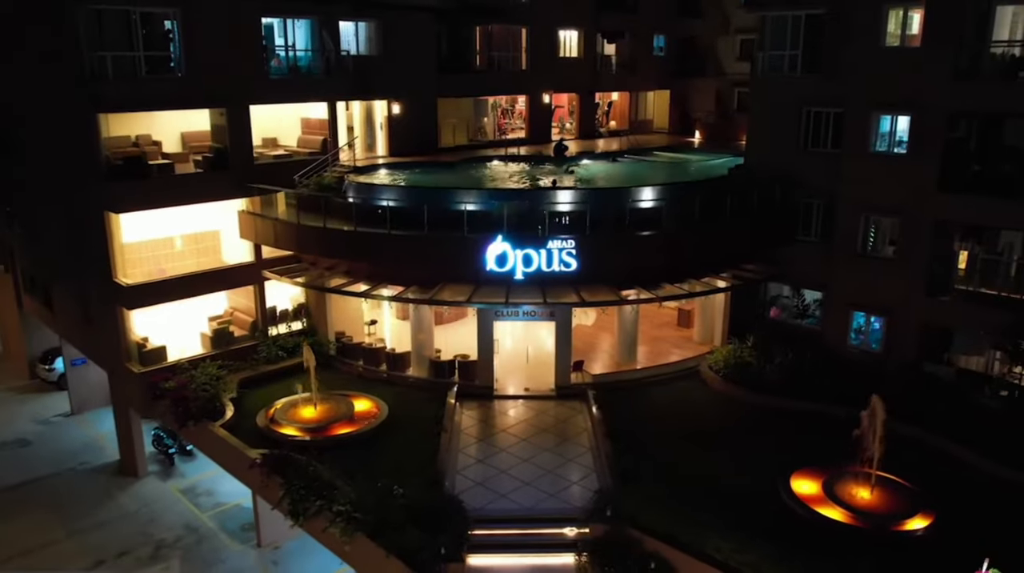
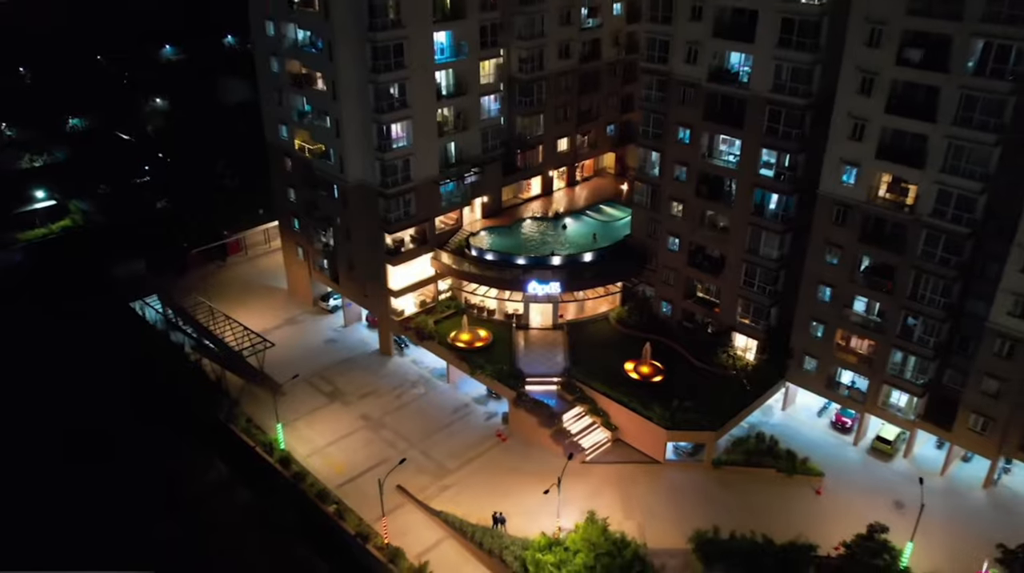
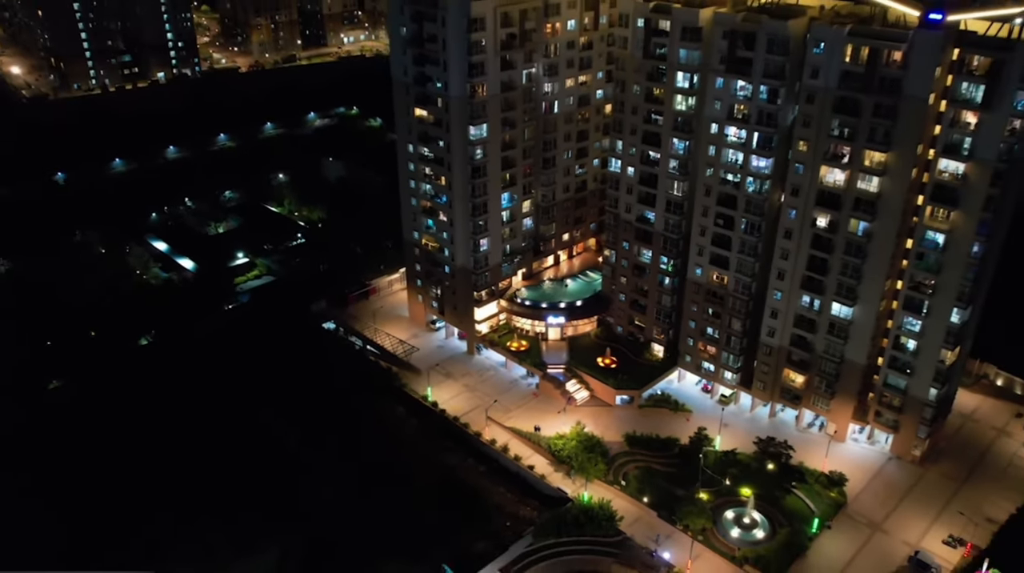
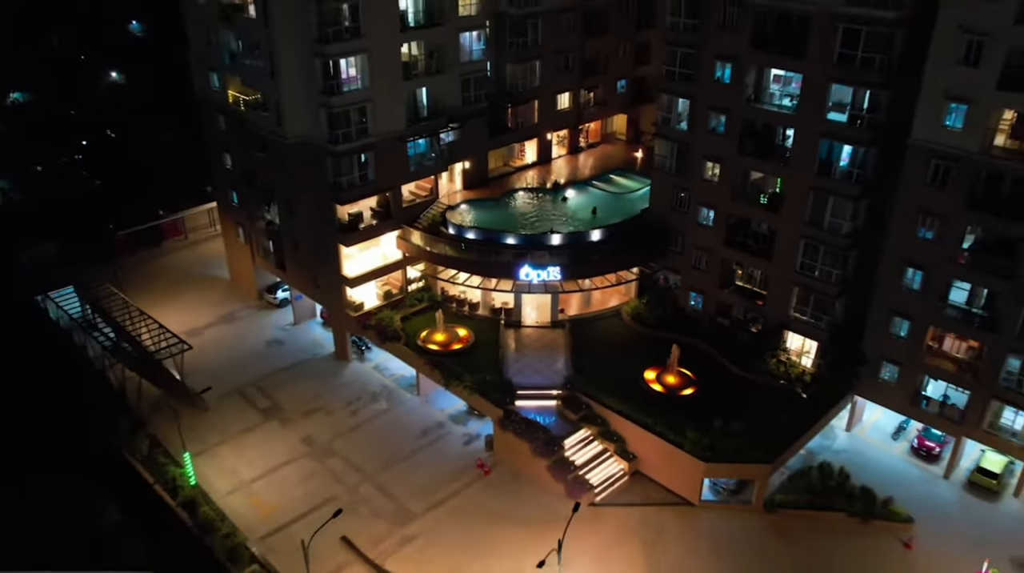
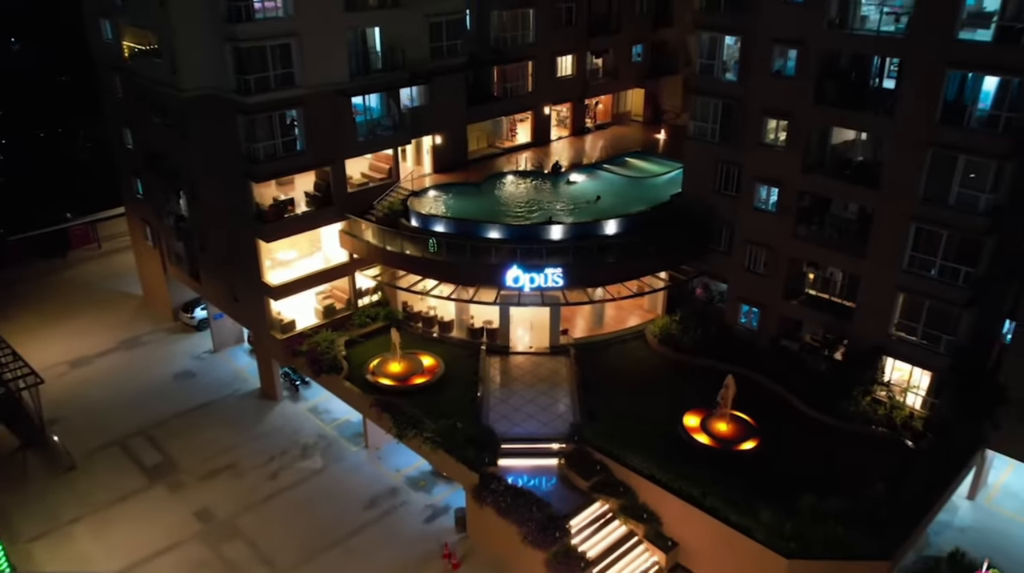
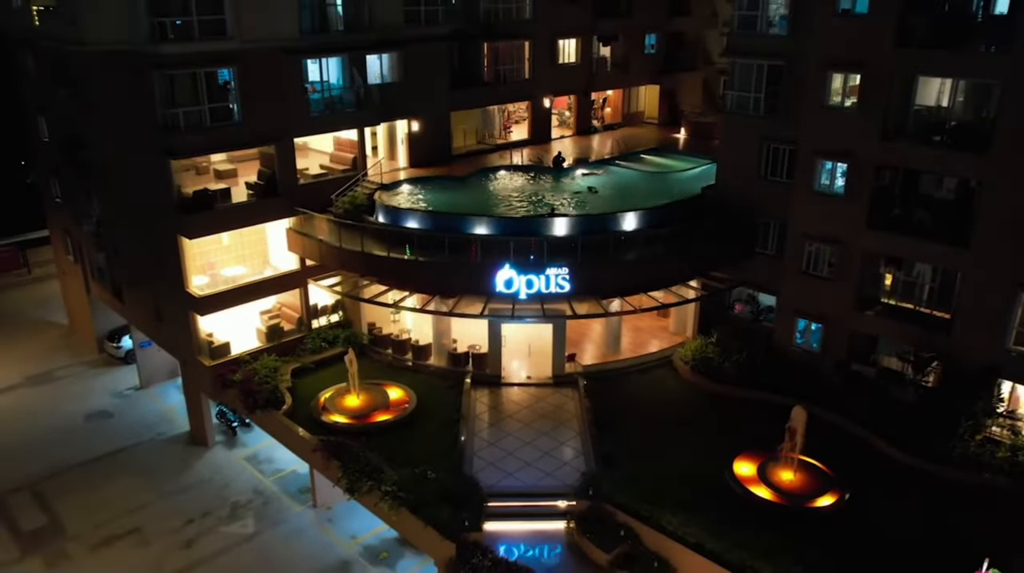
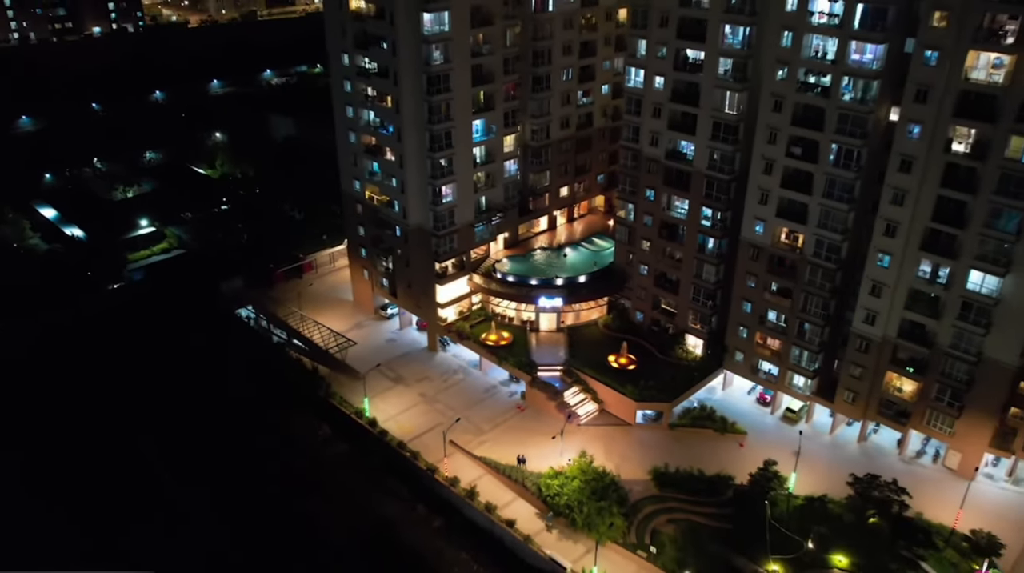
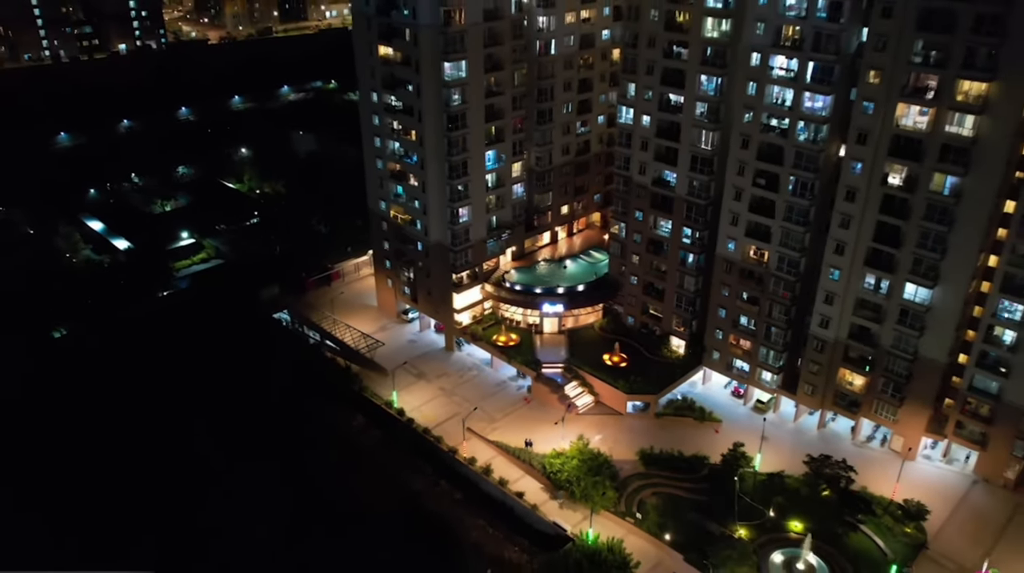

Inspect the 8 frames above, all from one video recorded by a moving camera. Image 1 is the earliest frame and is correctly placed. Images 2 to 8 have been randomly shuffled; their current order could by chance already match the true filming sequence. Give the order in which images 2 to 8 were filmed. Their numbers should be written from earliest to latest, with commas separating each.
6, 5, 4, 2, 7, 8, 3
